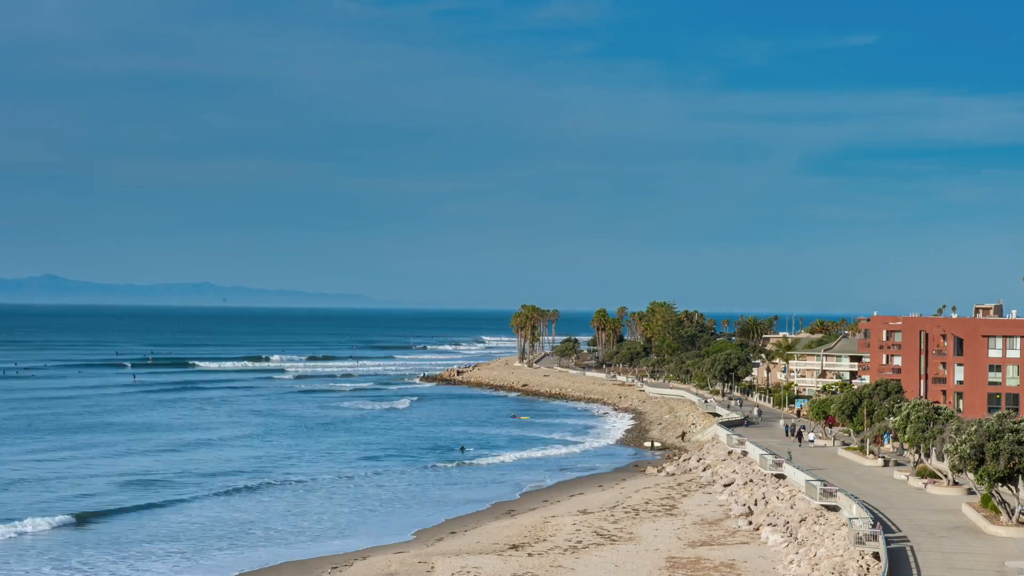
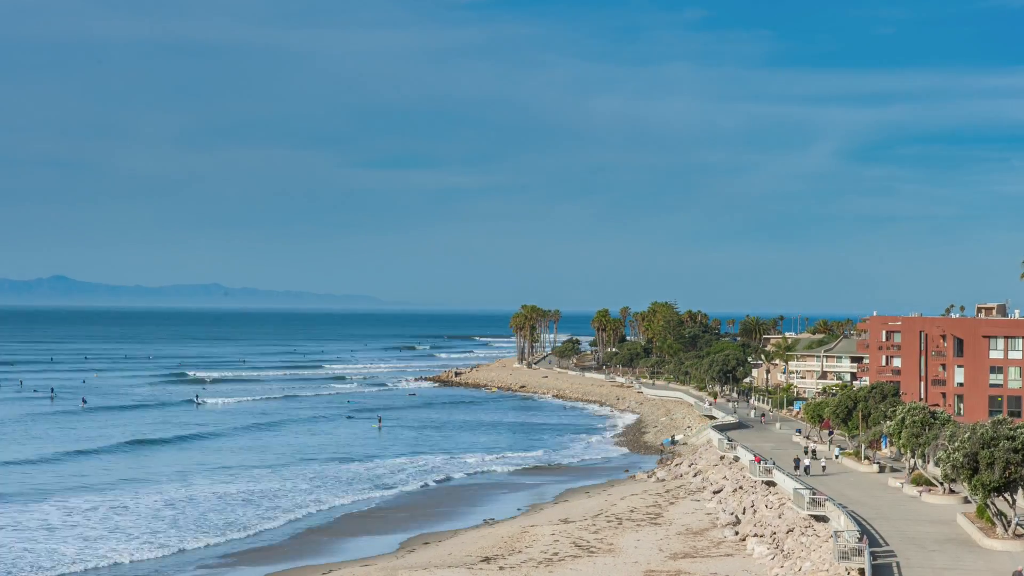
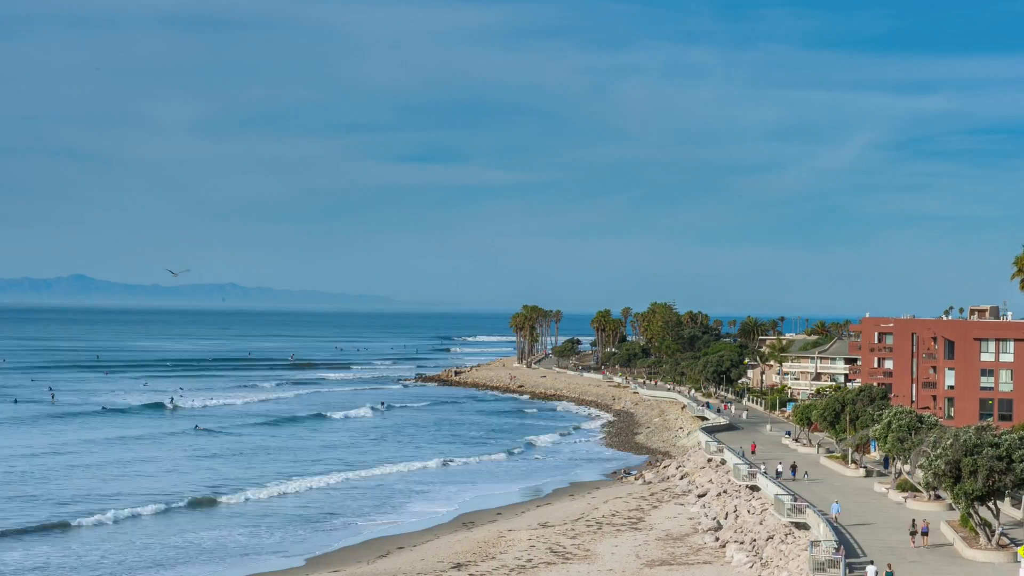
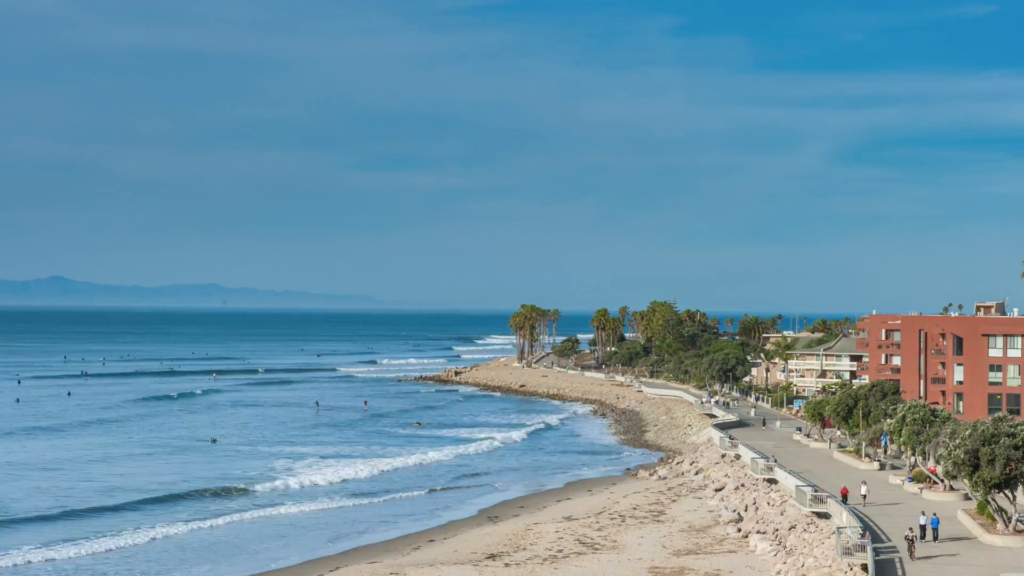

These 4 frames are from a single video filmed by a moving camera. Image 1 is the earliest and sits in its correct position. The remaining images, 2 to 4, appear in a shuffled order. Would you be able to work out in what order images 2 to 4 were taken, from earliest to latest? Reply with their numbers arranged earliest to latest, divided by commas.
4, 2, 3
